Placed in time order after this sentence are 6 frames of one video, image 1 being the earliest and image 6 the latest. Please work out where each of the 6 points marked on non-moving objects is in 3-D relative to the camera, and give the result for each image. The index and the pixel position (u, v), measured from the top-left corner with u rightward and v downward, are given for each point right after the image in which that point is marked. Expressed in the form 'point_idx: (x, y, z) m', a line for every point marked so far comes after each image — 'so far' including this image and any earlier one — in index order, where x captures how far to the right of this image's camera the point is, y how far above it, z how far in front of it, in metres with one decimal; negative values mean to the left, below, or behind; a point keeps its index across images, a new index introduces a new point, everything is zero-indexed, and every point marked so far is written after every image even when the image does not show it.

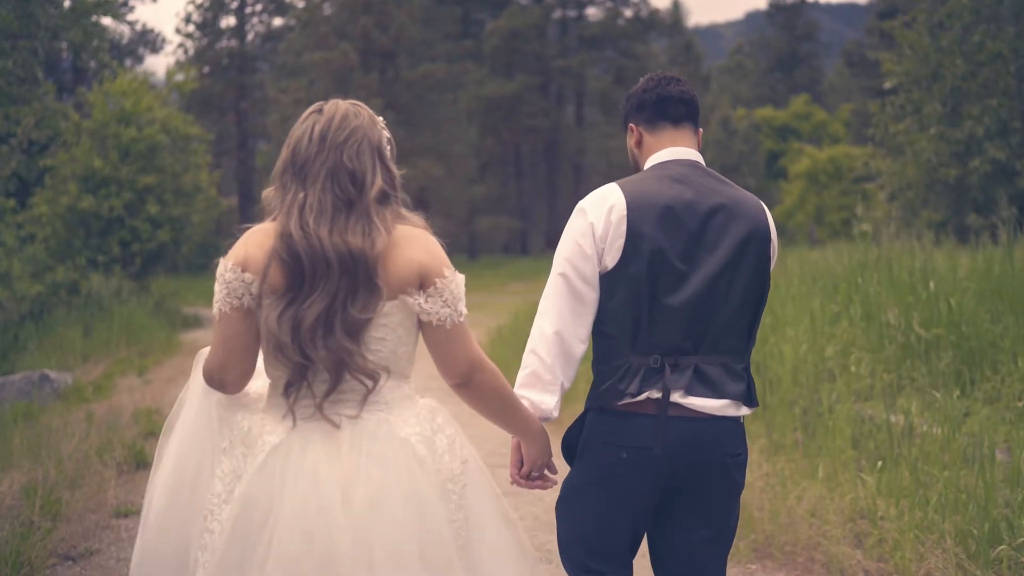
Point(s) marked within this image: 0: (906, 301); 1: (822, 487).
0: (+2.9, -0.1, +8.2) m
1: (+1.9, -1.2, +6.7) m
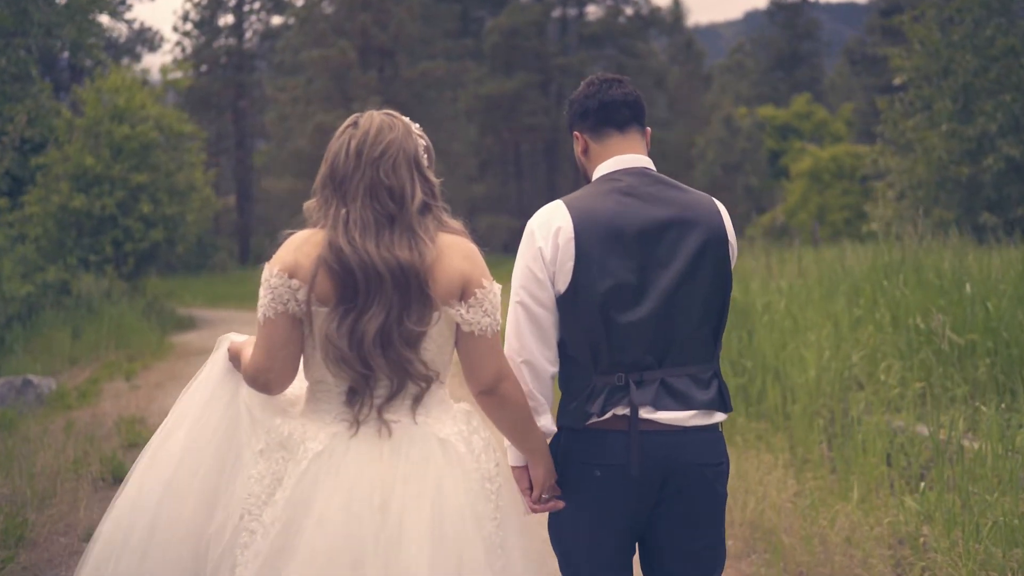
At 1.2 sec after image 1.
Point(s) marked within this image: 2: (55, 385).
0: (+2.9, -0.1, +7.8) m
1: (+1.9, -1.2, +6.2) m
2: (-4.8, -1.0, +11.9) m
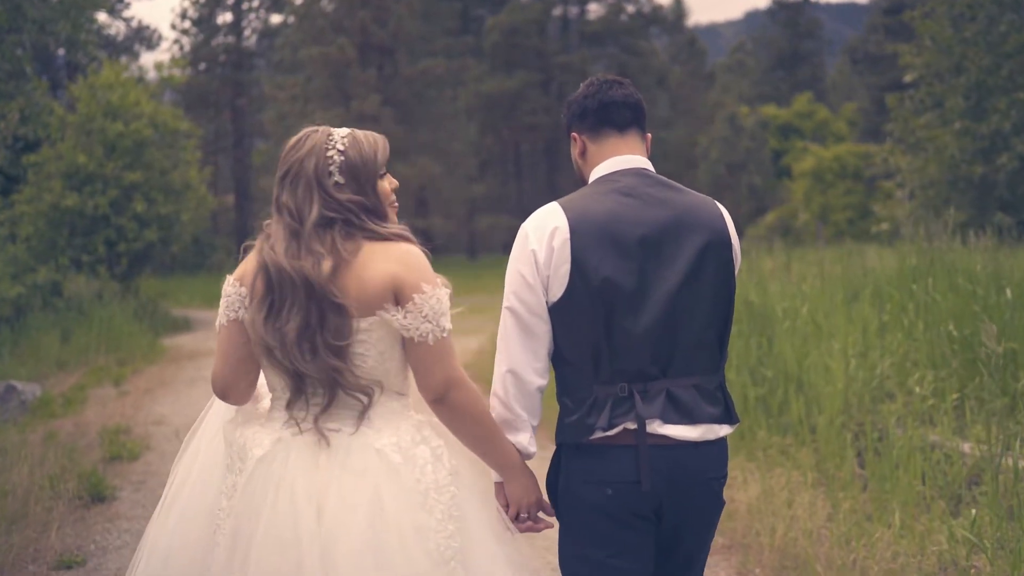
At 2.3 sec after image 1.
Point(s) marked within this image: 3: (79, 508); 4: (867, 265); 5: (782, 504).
0: (+2.9, -0.1, +7.3) m
1: (+2.0, -1.2, +5.8) m
2: (-4.8, -1.0, +11.5) m
3: (-2.7, -1.4, +7.1) m
4: (+3.0, +0.2, +9.5) m
5: (+1.5, -1.2, +6.4) m
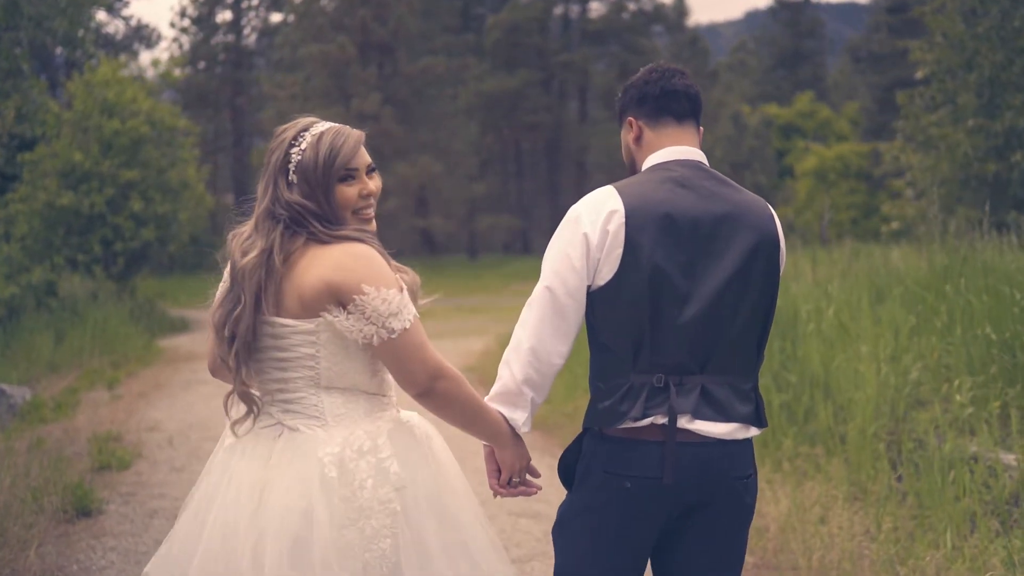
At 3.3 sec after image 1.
0: (+3.0, -0.1, +6.9) m
1: (+2.0, -1.2, +5.4) m
2: (-4.7, -1.1, +11.1) m
3: (-2.6, -1.4, +6.7) m
4: (+3.0, +0.2, +9.1) m
5: (+1.6, -1.2, +6.0) m
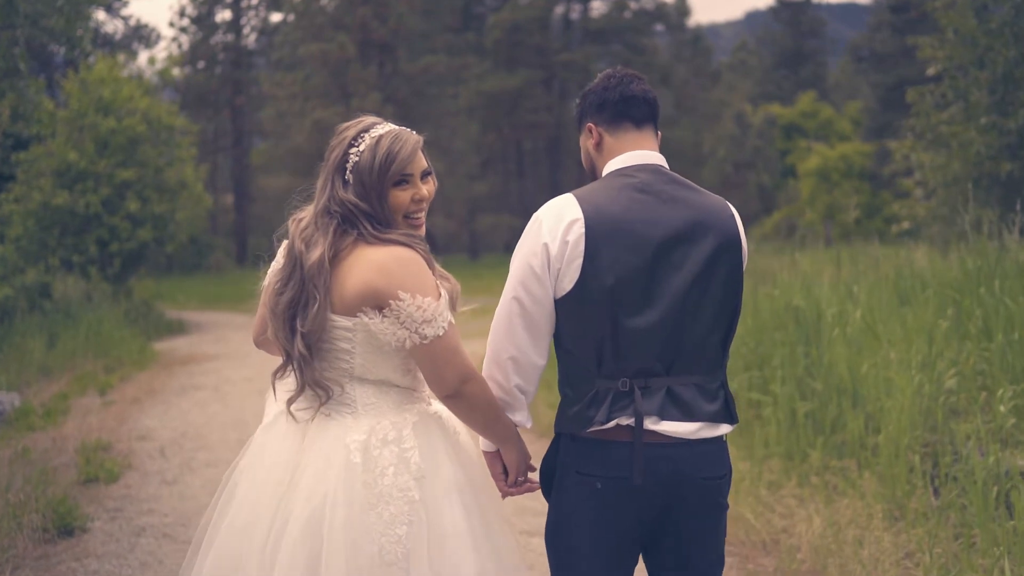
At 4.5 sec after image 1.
0: (+3.0, -0.2, +6.5) m
1: (+2.1, -1.3, +5.0) m
2: (-4.6, -1.1, +10.7) m
3: (-2.6, -1.4, +6.3) m
4: (+3.1, +0.2, +8.7) m
5: (+1.7, -1.3, +5.7) m
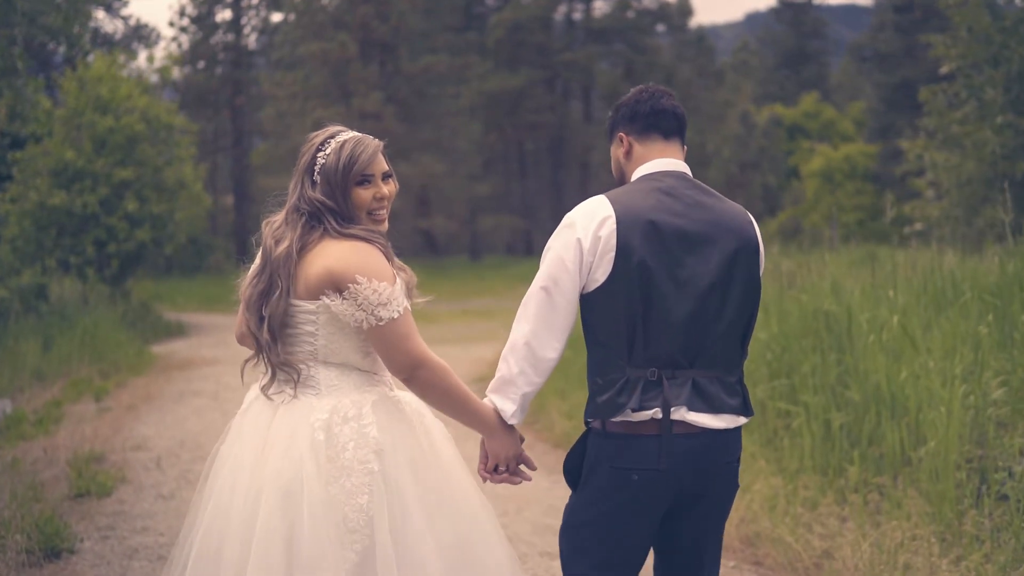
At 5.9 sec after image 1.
0: (+3.1, -0.2, +6.1) m
1: (+2.2, -1.3, +4.6) m
2: (-4.5, -1.1, +10.3) m
3: (-2.5, -1.4, +5.9) m
4: (+3.2, +0.2, +8.3) m
5: (+1.8, -1.3, +5.3) m
